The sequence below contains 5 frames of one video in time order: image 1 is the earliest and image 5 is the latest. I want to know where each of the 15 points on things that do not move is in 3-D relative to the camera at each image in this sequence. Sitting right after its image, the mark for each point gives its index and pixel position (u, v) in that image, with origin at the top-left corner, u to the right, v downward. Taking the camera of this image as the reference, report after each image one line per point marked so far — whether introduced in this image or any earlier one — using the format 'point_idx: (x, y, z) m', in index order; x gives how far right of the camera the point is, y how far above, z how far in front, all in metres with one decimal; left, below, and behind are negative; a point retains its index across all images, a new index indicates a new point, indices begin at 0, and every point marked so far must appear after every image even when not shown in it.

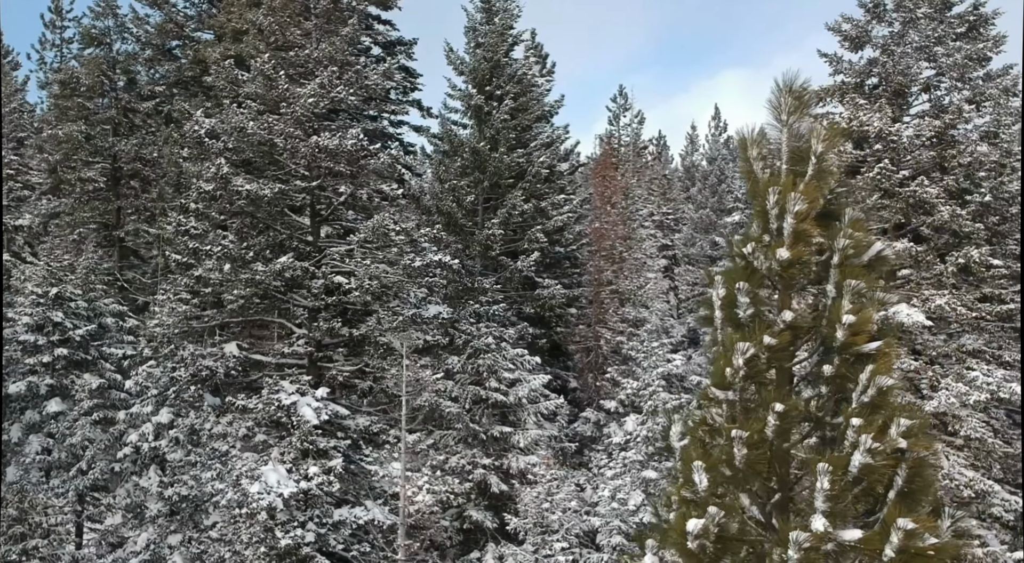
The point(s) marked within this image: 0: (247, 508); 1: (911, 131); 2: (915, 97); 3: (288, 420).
0: (-3.9, -3.3, +13.2) m
1: (+7.5, +2.8, +17.3) m
2: (+8.1, +3.6, +18.0) m
3: (-3.5, -2.2, +14.3) m
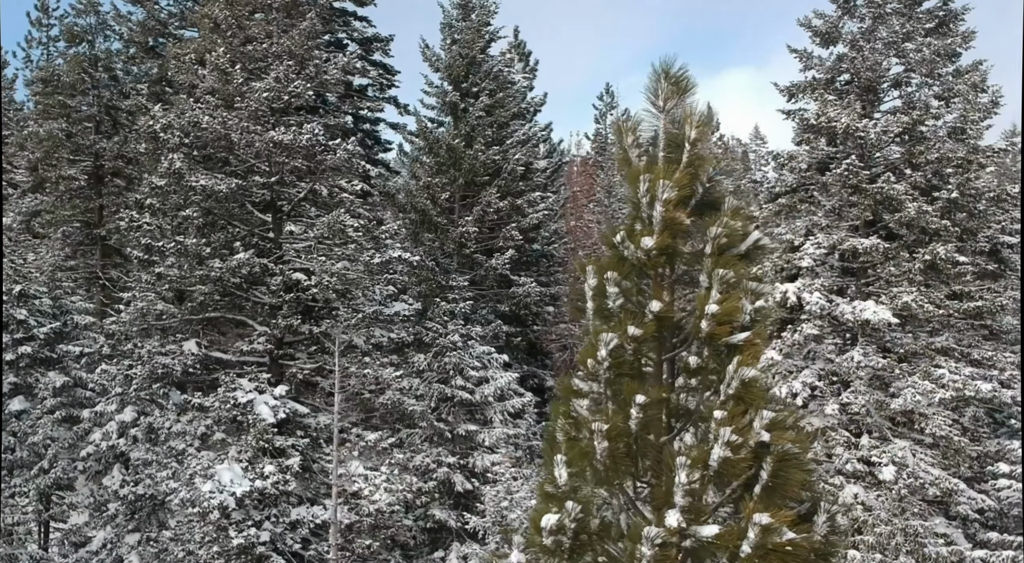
0: (-4.5, -3.2, +13.1) m
1: (+6.9, +2.9, +17.2) m
2: (+7.4, +3.7, +17.9) m
3: (-4.2, -2.1, +14.1) m
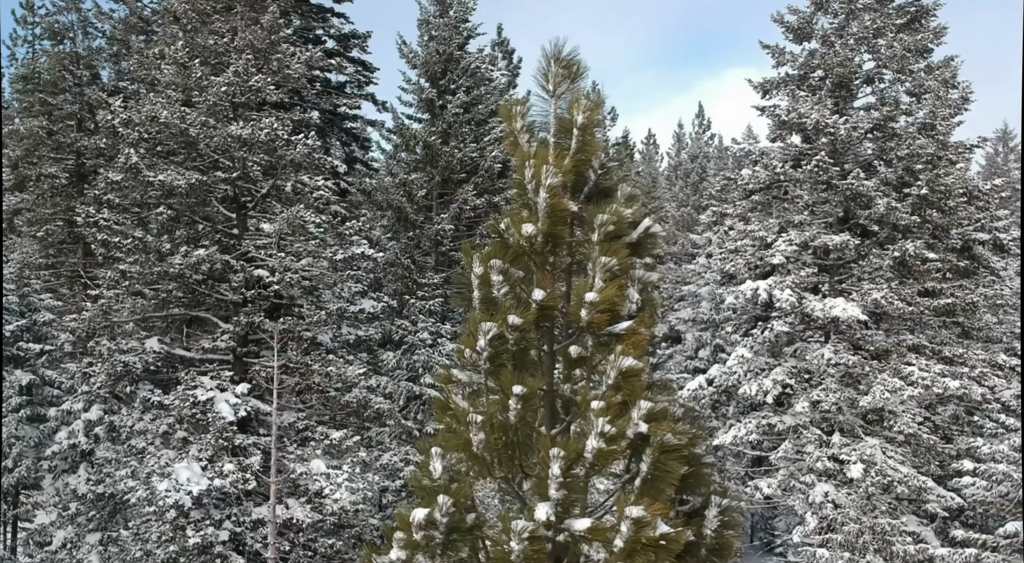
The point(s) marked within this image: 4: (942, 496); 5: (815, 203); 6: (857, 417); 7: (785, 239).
0: (-5.1, -3.2, +12.9) m
1: (+6.3, +3.0, +17.1) m
2: (+6.8, +3.7, +17.8) m
3: (-4.7, -2.1, +14.0) m
4: (+7.4, -3.7, +15.7) m
5: (+6.0, +1.5, +17.7) m
6: (+6.4, -2.5, +16.8) m
7: (+5.2, +0.8, +17.3) m
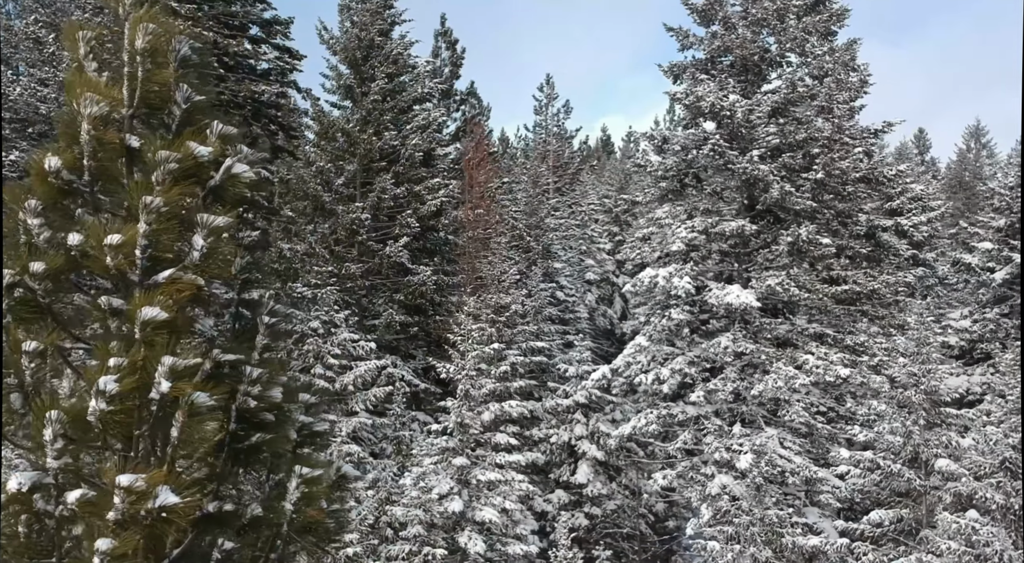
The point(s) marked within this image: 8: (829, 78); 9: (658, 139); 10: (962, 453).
0: (-7.0, -3.0, +12.4) m
1: (+4.3, +3.2, +16.7) m
2: (+4.9, +4.0, +17.5) m
3: (-6.6, -1.8, +13.4) m
4: (+5.5, -3.5, +15.3) m
5: (+4.0, +1.8, +17.4) m
6: (+4.4, -2.3, +16.4) m
7: (+3.3, +1.0, +17.0) m
8: (+6.0, +3.8, +17.1) m
9: (+3.0, +2.8, +18.1) m
10: (+6.3, -2.4, +12.7) m
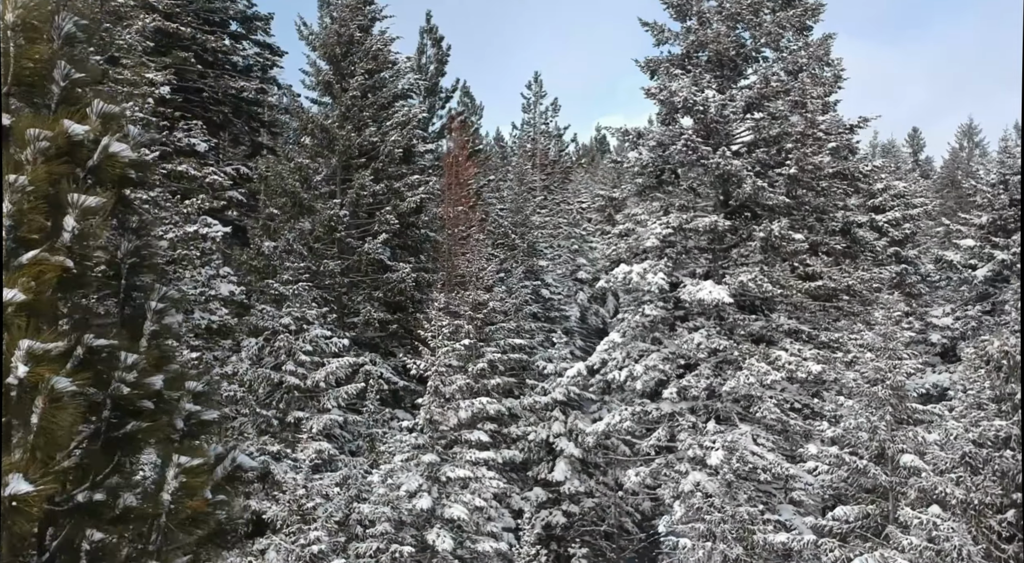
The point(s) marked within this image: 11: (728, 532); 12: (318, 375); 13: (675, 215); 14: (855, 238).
0: (-7.4, -2.9, +12.2) m
1: (+3.8, +3.3, +16.6) m
2: (+4.4, +4.0, +17.4) m
3: (-7.1, -1.8, +13.3) m
4: (+5.0, -3.4, +15.3) m
5: (+3.5, +1.8, +17.3) m
6: (+3.9, -2.2, +16.3) m
7: (+2.8, +1.1, +16.9) m
8: (+5.5, +3.9, +17.0) m
9: (+2.5, +2.9, +18.0) m
10: (+5.8, -2.3, +12.6) m
11: (+3.5, -4.0, +14.7) m
12: (-3.5, -1.7, +16.4) m
13: (+3.0, +1.2, +16.7) m
14: (+6.6, +0.8, +17.4) m
